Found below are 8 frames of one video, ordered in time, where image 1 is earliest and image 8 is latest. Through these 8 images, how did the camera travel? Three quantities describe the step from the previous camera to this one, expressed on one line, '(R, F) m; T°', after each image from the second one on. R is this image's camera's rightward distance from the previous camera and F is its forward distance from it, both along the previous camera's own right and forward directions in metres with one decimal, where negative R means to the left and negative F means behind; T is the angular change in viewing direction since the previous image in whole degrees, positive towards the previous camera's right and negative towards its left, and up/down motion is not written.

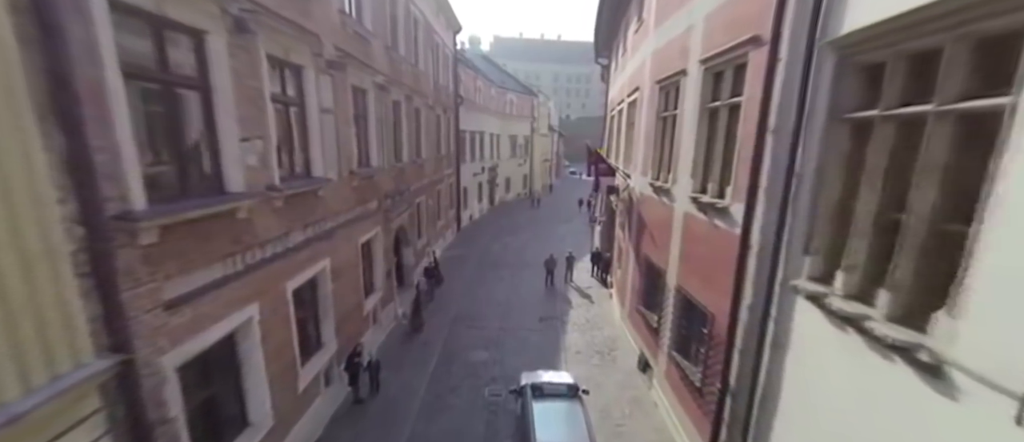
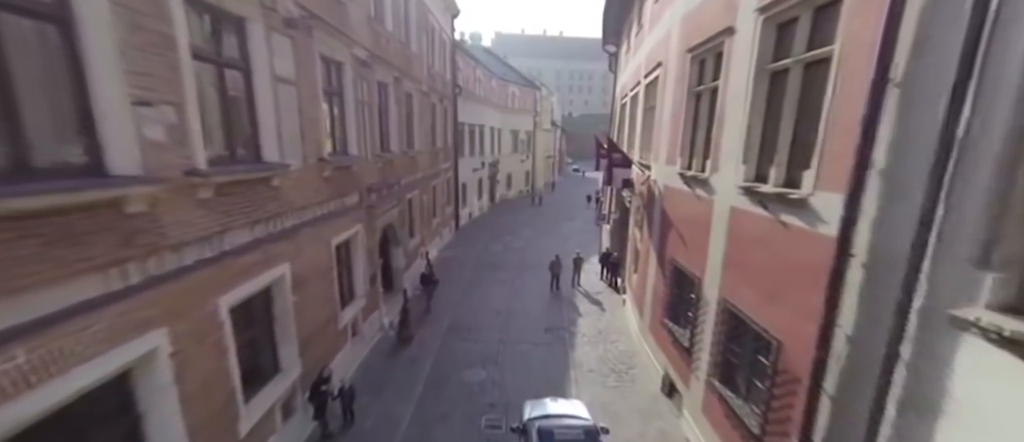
(0.0, +1.4) m; 0°
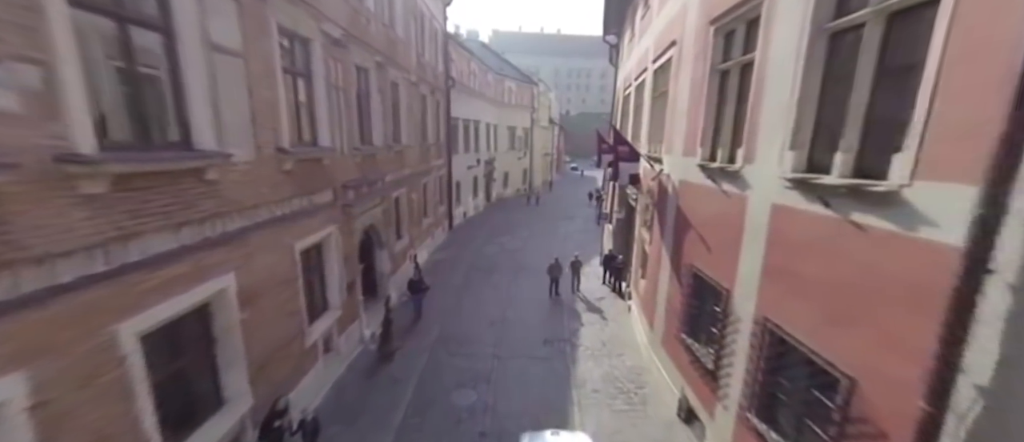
(+0.1, +1.0) m; 0°
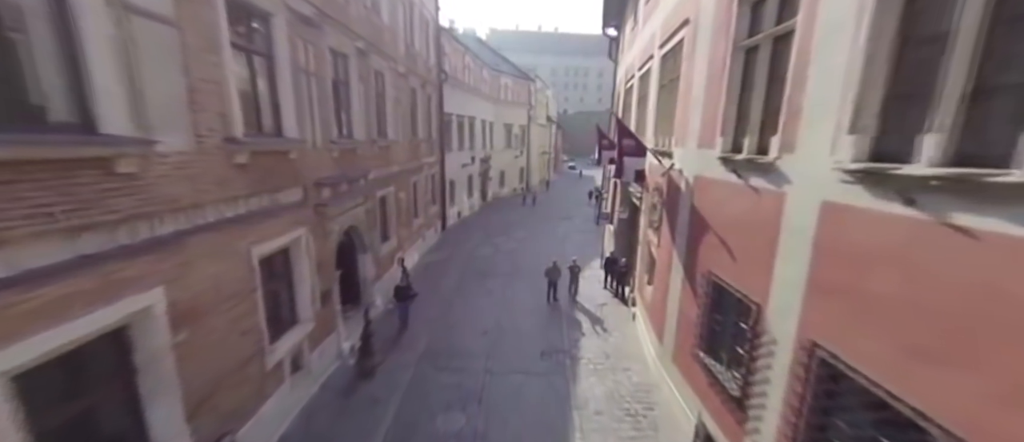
(+0.1, +0.8) m; 0°
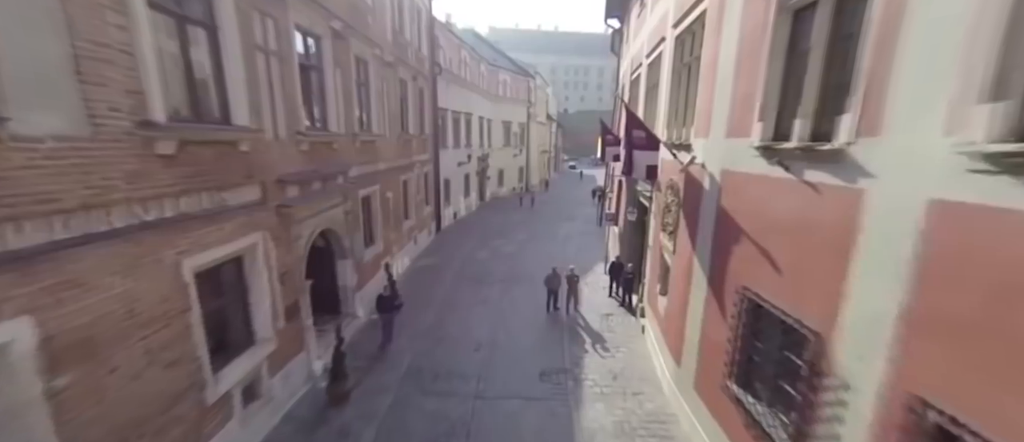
(+0.1, +1.0) m; 0°
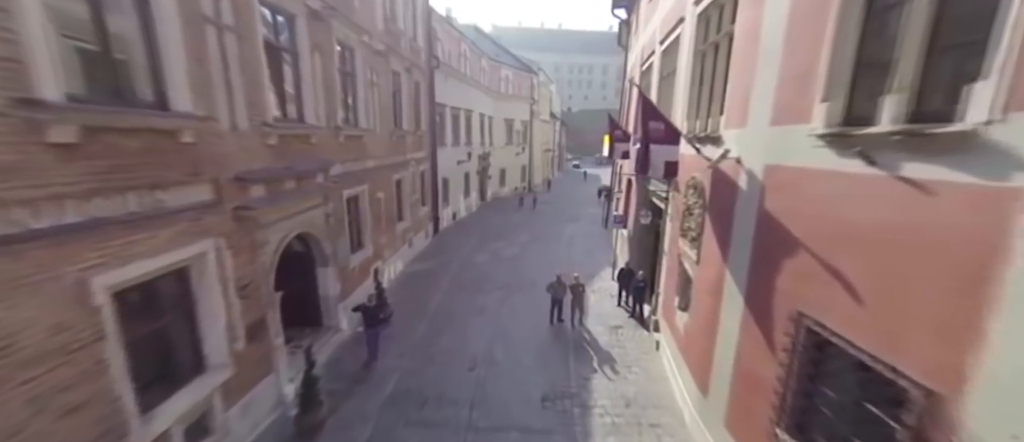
(+0.1, +0.9) m; 0°
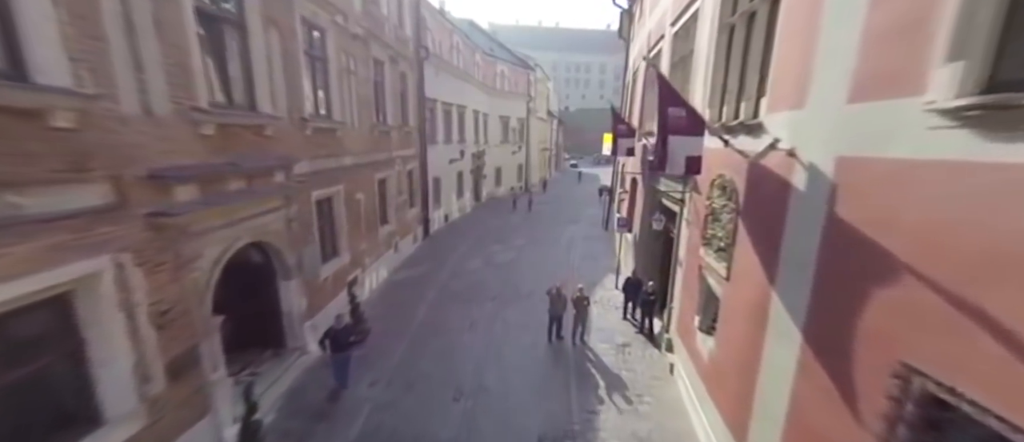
(+0.1, +1.1) m; 0°
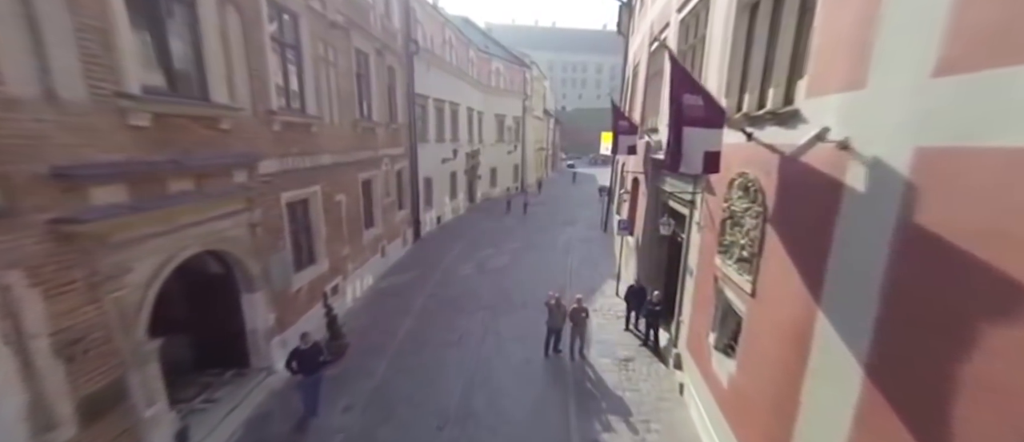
(+0.1, +0.8) m; 0°
